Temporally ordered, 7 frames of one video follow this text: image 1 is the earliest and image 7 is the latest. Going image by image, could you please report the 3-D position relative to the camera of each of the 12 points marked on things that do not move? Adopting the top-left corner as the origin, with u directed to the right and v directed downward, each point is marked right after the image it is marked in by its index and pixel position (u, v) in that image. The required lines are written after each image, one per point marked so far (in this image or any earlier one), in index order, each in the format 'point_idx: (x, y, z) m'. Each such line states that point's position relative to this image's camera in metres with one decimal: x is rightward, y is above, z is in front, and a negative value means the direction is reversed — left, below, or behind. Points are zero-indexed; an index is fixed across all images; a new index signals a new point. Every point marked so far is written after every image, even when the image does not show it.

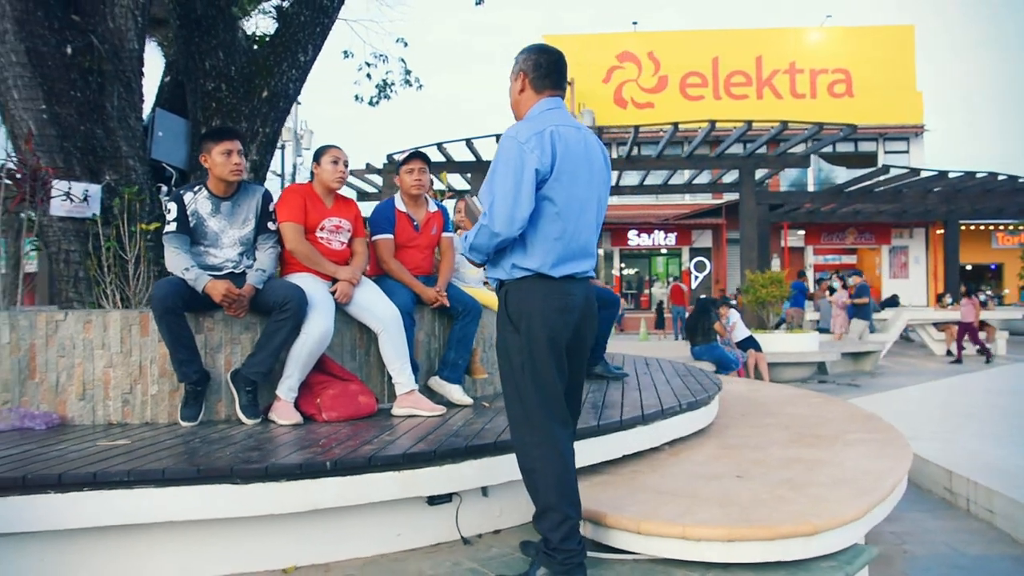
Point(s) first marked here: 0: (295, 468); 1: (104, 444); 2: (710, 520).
0: (-0.9, -0.7, +3.4) m
1: (-2.0, -0.7, +4.0) m
2: (+0.8, -0.9, +3.4) m
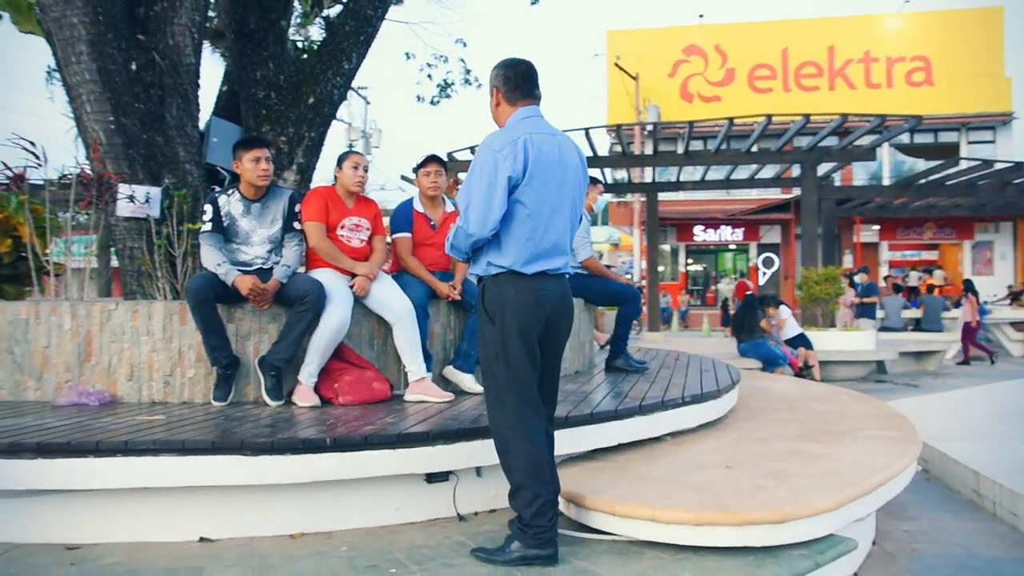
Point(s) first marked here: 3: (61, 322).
0: (-1.0, -0.7, +3.8) m
1: (-2.0, -0.7, +4.5) m
2: (+0.7, -0.9, +3.6) m
3: (-2.6, -0.2, +4.8) m
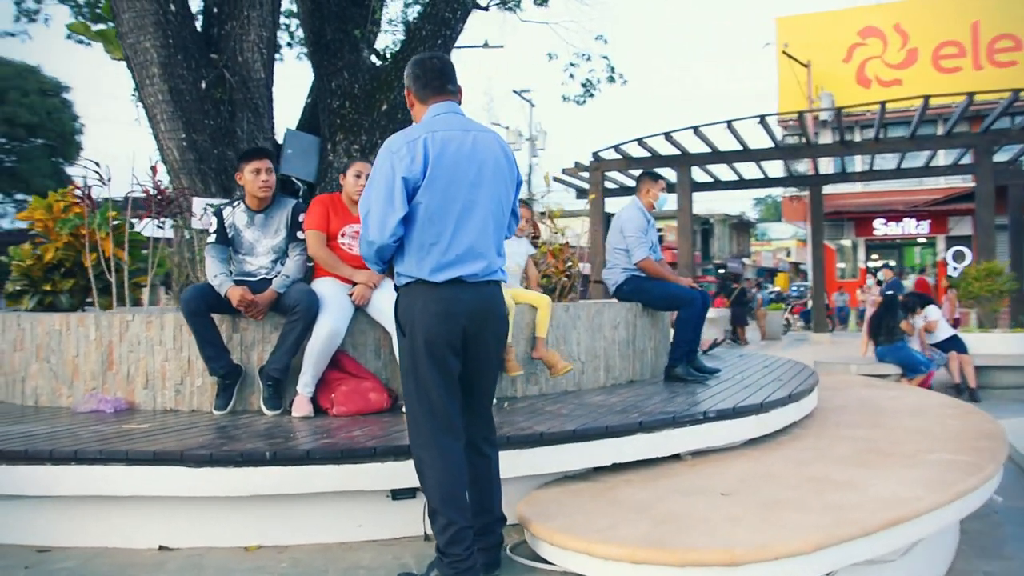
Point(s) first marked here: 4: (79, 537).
0: (-1.2, -0.7, +3.8) m
1: (-2.1, -0.8, +4.6) m
2: (+0.4, -1.0, +3.2) m
3: (-2.6, -0.3, +5.1) m
4: (-2.1, -1.2, +4.0) m
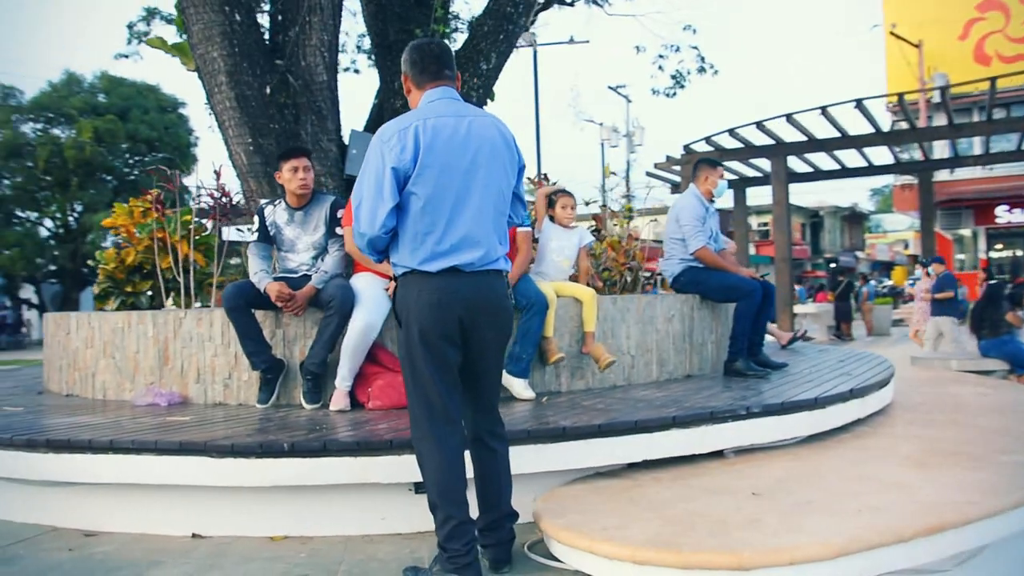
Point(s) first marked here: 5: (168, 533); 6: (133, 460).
0: (-1.2, -0.7, +3.8) m
1: (-1.9, -0.7, +4.8) m
2: (+0.4, -0.9, +3.1) m
3: (-2.3, -0.3, +5.3) m
4: (-1.9, -1.2, +4.2) m
5: (-1.7, -1.2, +4.1) m
6: (-1.8, -0.8, +4.0) m
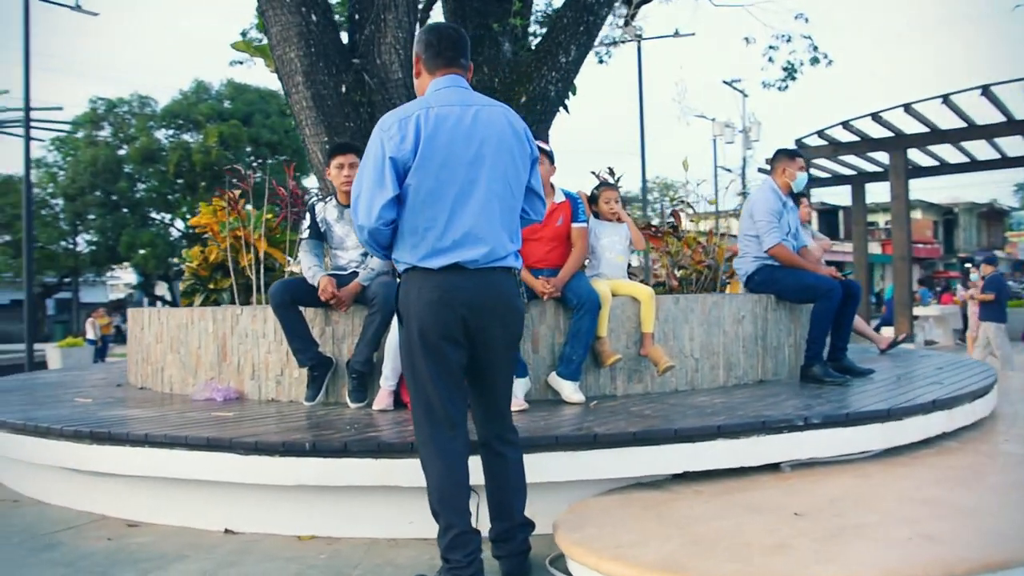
0: (-1.0, -0.7, +3.8) m
1: (-1.6, -0.7, +4.9) m
2: (+0.4, -0.9, +2.9) m
3: (-2.0, -0.2, +5.4) m
4: (-1.8, -1.1, +4.2) m
5: (-1.5, -1.2, +4.1) m
6: (-1.6, -0.8, +4.0) m
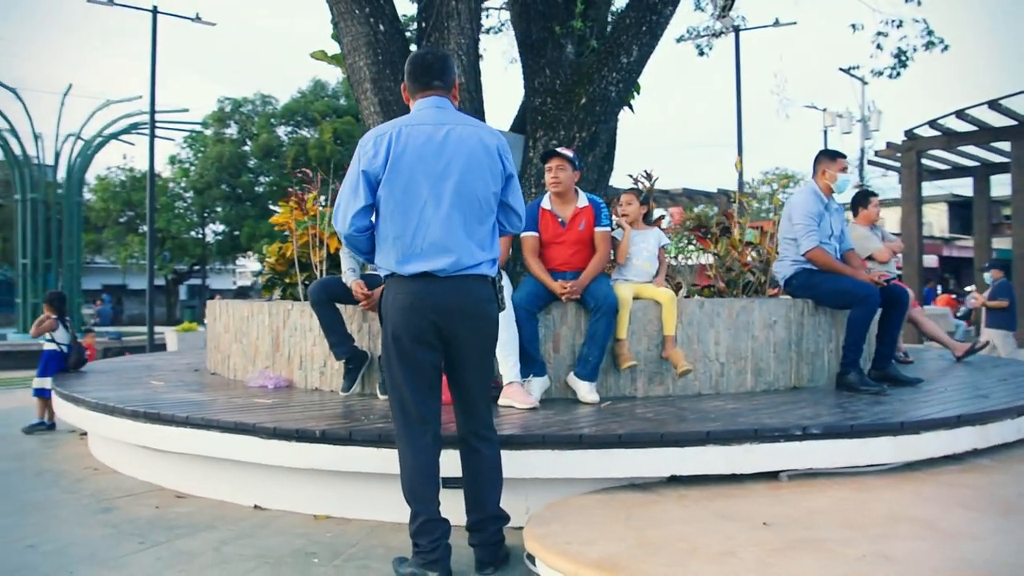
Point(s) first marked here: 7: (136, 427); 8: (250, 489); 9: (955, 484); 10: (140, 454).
0: (-1.0, -0.7, +4.2) m
1: (-1.5, -0.7, +5.3) m
2: (+0.3, -0.9, +3.0) m
3: (-1.7, -0.2, +5.9) m
4: (-1.7, -1.1, +4.7) m
5: (-1.5, -1.2, +4.6) m
6: (-1.6, -0.8, +4.5) m
7: (-2.1, -0.8, +4.8) m
8: (-1.4, -1.1, +4.5) m
9: (+2.2, -1.0, +4.2) m
10: (-2.3, -1.0, +5.1) m
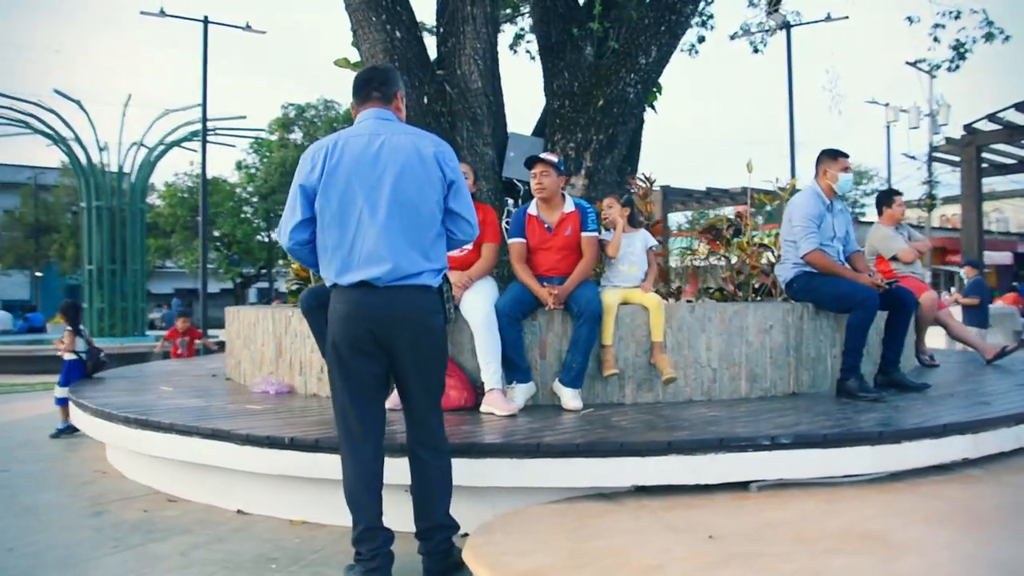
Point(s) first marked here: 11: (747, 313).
0: (-1.2, -0.8, +4.3) m
1: (-1.5, -0.8, +5.4) m
2: (0.0, -1.0, +3.0) m
3: (-1.8, -0.3, +6.1) m
4: (-1.8, -1.2, +4.9) m
5: (-1.6, -1.2, +4.7) m
6: (-1.7, -0.8, +4.6) m
7: (-2.2, -0.9, +5.0) m
8: (-1.5, -1.1, +4.7) m
9: (+2.0, -1.0, +4.0) m
10: (-2.3, -1.1, +5.3) m
11: (+1.5, -0.2, +5.3) m
